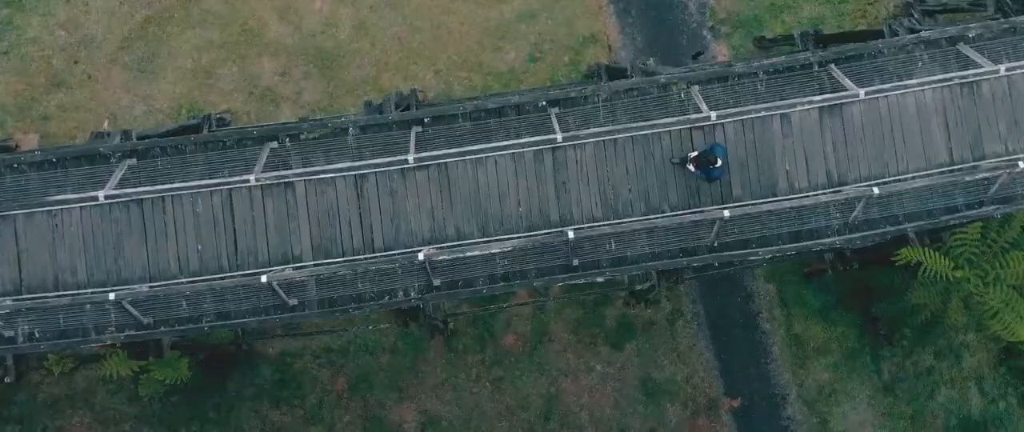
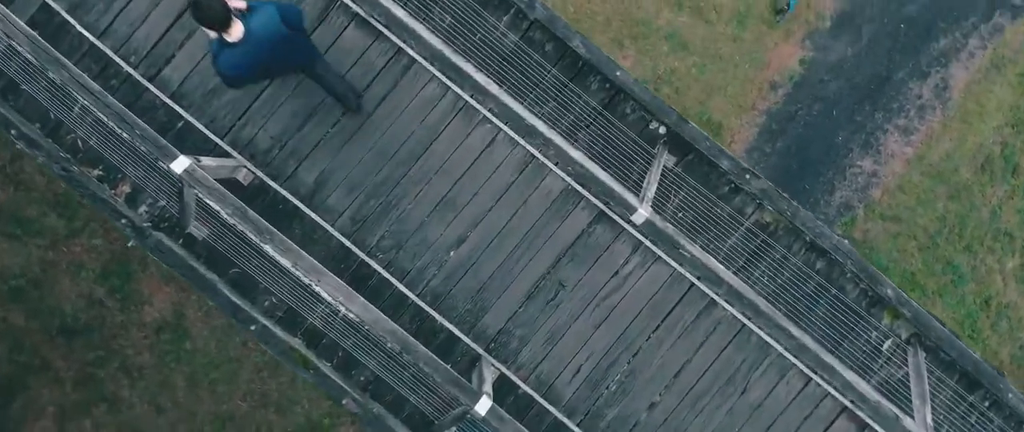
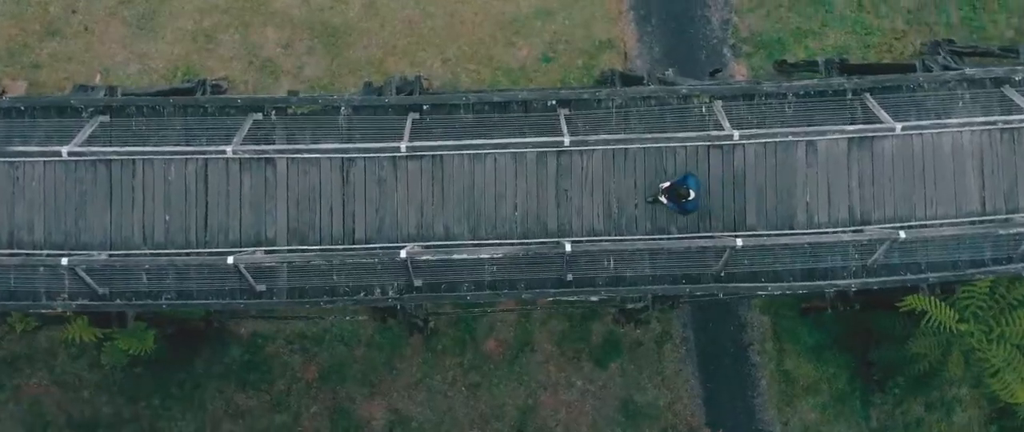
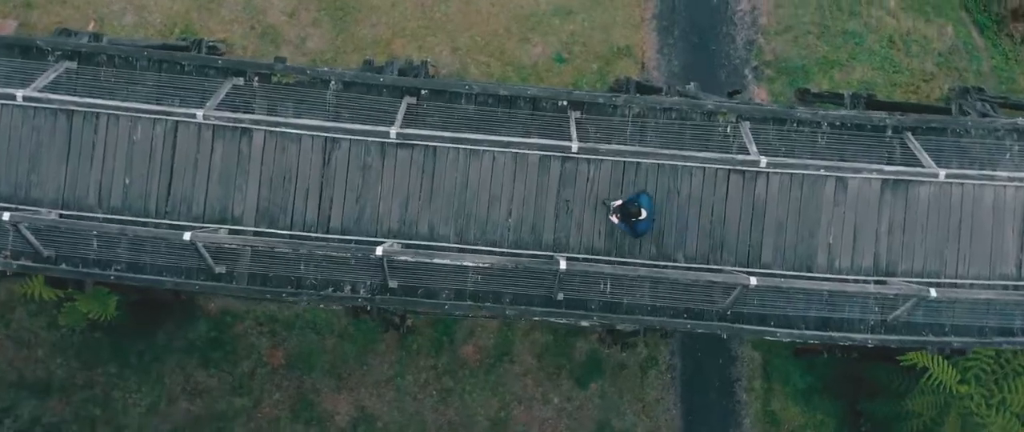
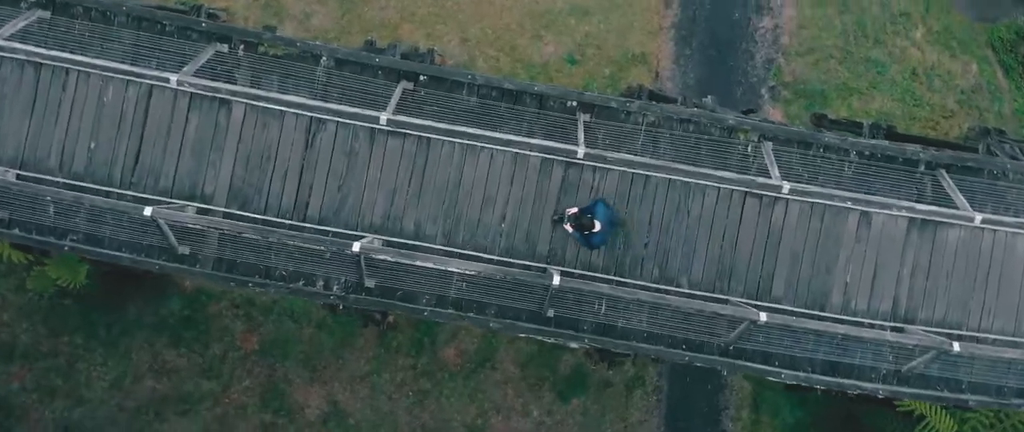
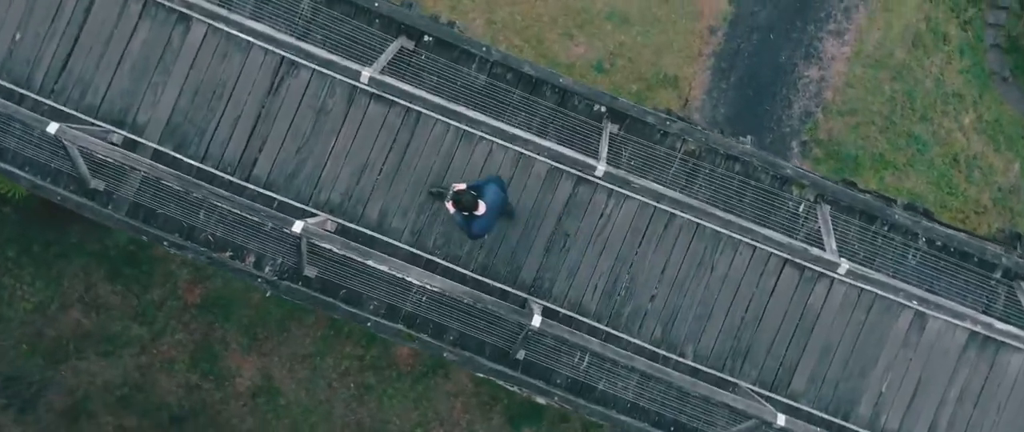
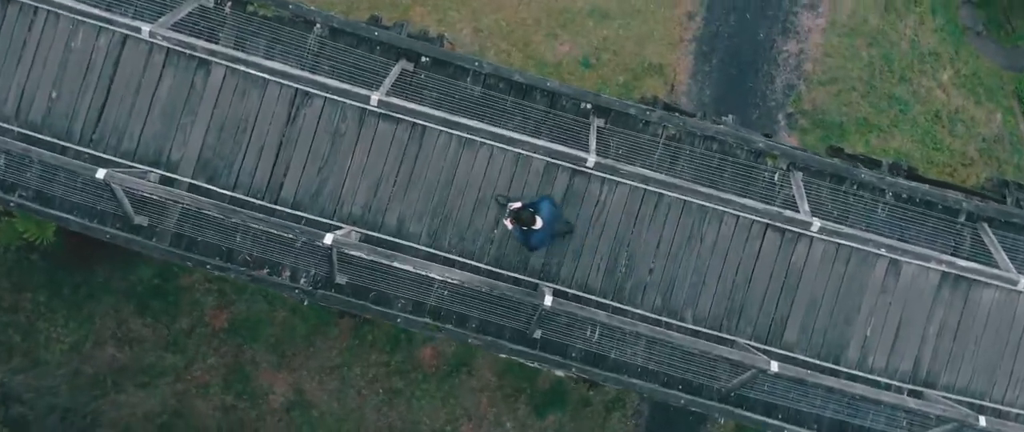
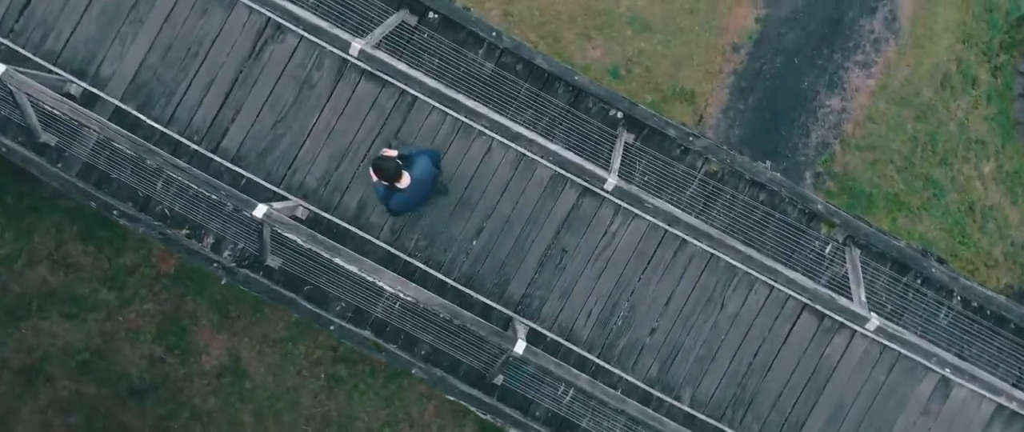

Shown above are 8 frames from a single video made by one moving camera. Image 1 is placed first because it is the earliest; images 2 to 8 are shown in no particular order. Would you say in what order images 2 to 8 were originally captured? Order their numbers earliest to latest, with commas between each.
3, 4, 5, 7, 6, 8, 2
